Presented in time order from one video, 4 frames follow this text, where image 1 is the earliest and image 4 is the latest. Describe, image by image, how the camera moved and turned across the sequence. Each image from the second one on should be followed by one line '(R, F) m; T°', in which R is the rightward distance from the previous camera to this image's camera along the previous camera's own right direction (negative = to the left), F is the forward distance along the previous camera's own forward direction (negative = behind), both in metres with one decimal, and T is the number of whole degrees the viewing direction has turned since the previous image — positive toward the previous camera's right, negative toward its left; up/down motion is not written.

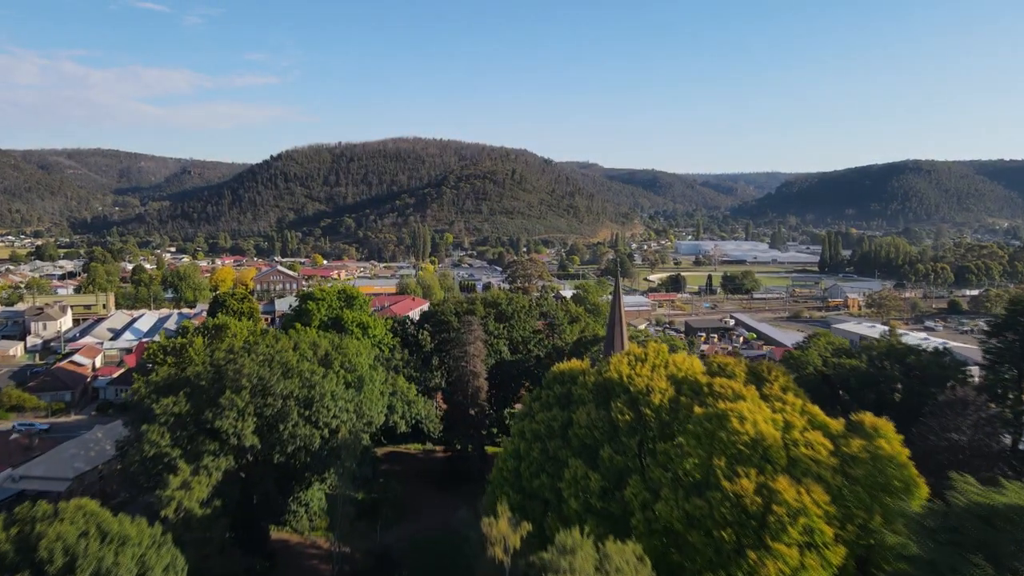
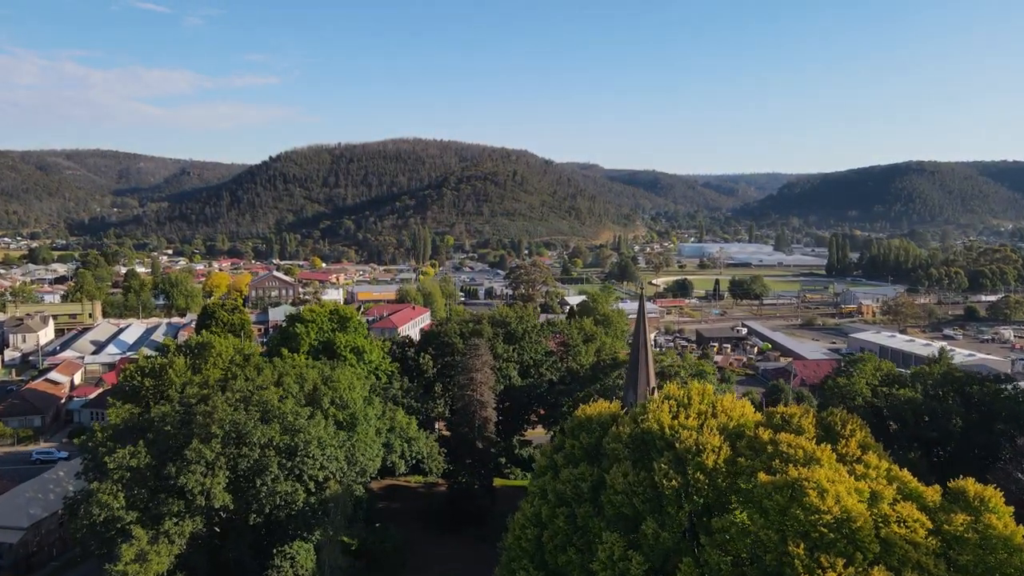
(-0.2, +1.2) m; 0°
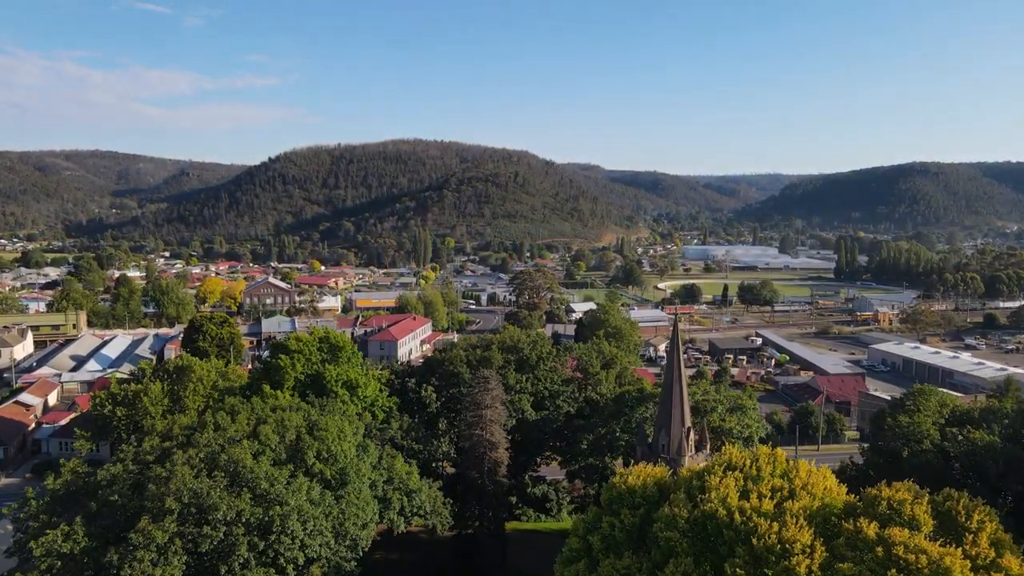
(-0.2, +1.3) m; 0°
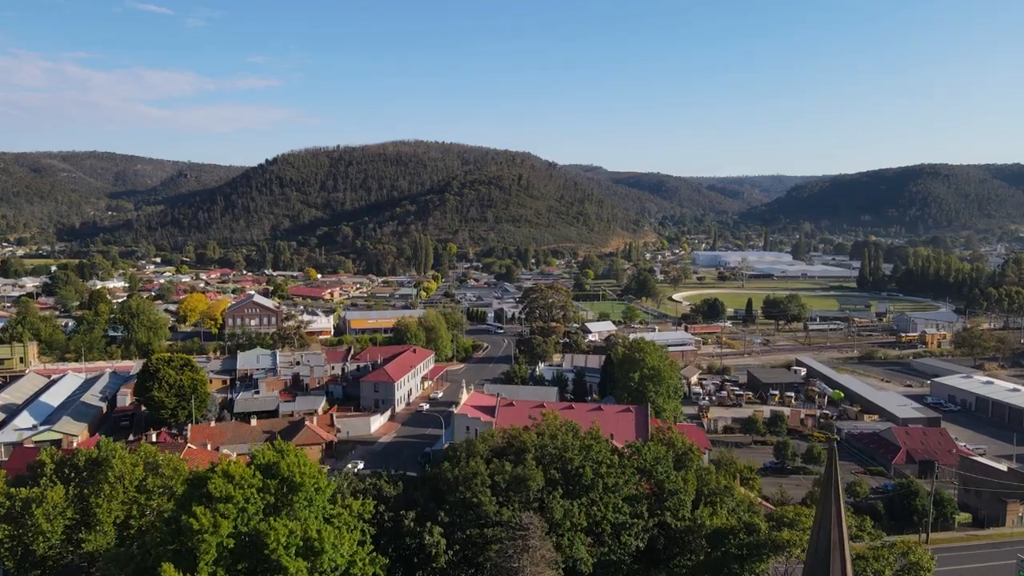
(-0.5, +3.4) m; 0°
